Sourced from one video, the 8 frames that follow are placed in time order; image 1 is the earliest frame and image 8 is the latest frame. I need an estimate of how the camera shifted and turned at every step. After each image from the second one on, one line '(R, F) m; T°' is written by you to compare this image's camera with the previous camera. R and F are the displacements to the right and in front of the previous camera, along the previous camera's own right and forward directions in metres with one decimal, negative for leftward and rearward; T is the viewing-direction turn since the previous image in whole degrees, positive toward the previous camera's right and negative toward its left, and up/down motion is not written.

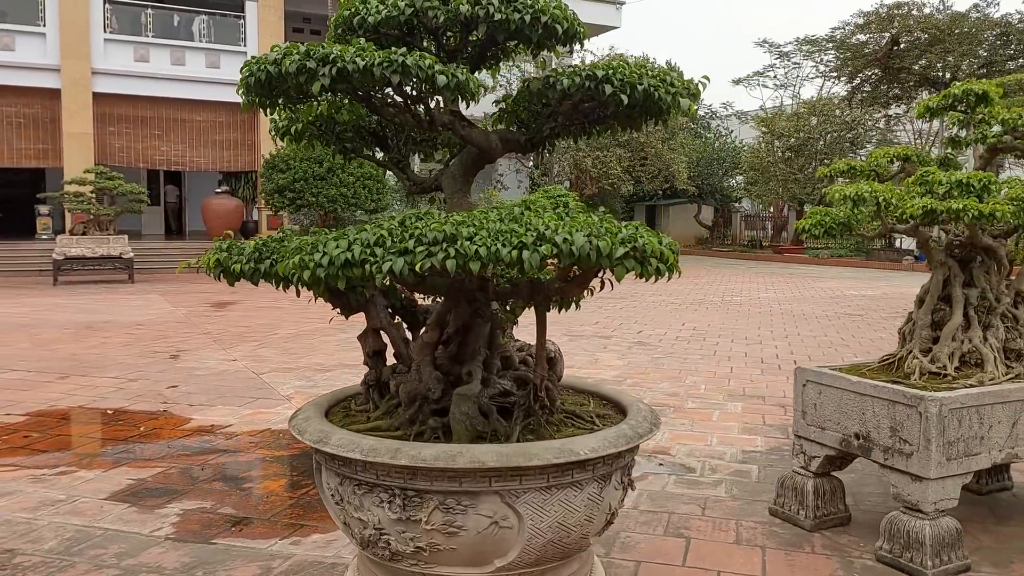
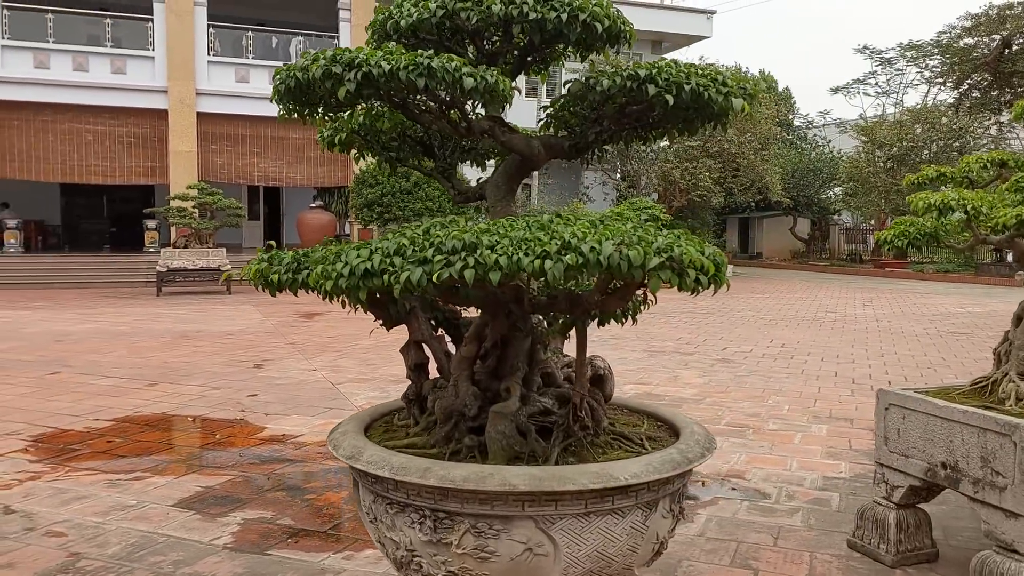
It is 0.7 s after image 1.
(+0.1, +0.1) m; -6°
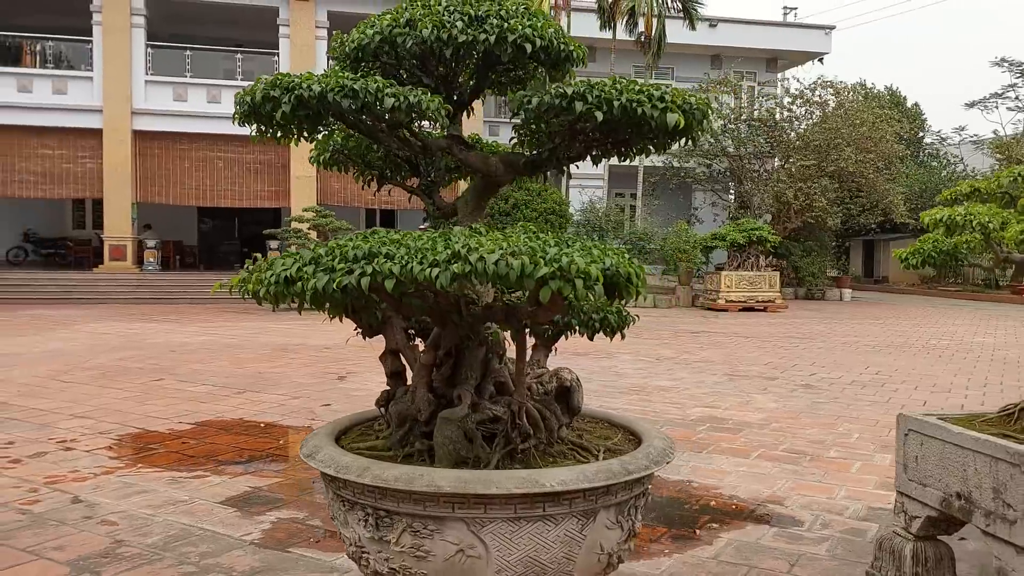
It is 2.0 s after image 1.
(+0.5, 0.0) m; -8°
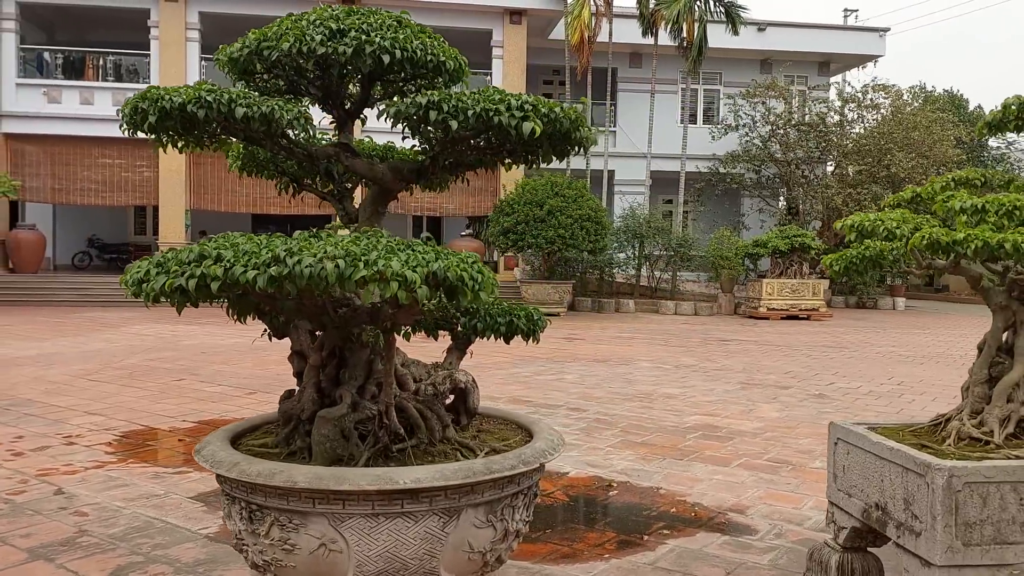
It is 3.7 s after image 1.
(+0.5, 0.0) m; -4°
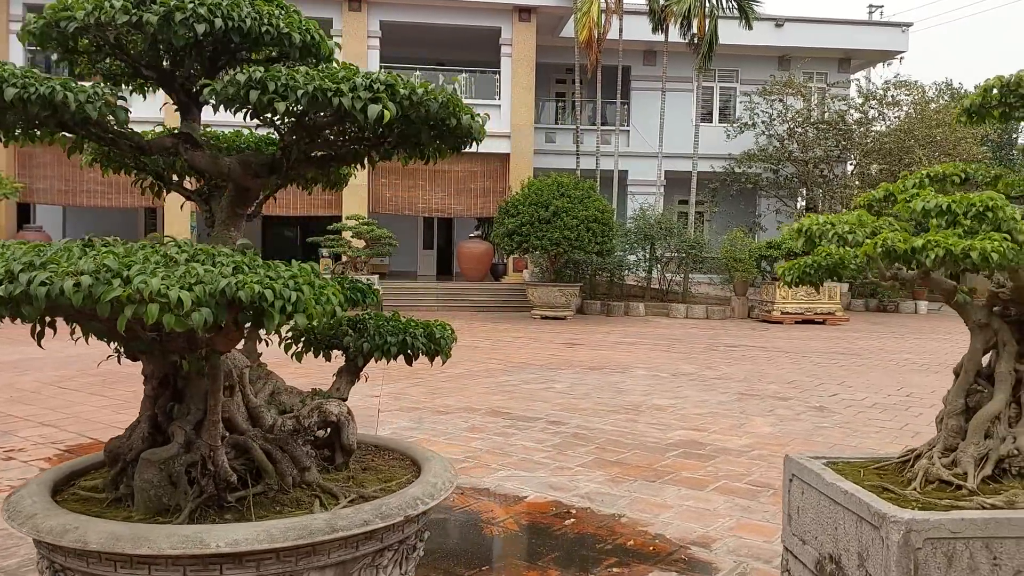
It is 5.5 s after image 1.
(+0.4, +0.4) m; -2°
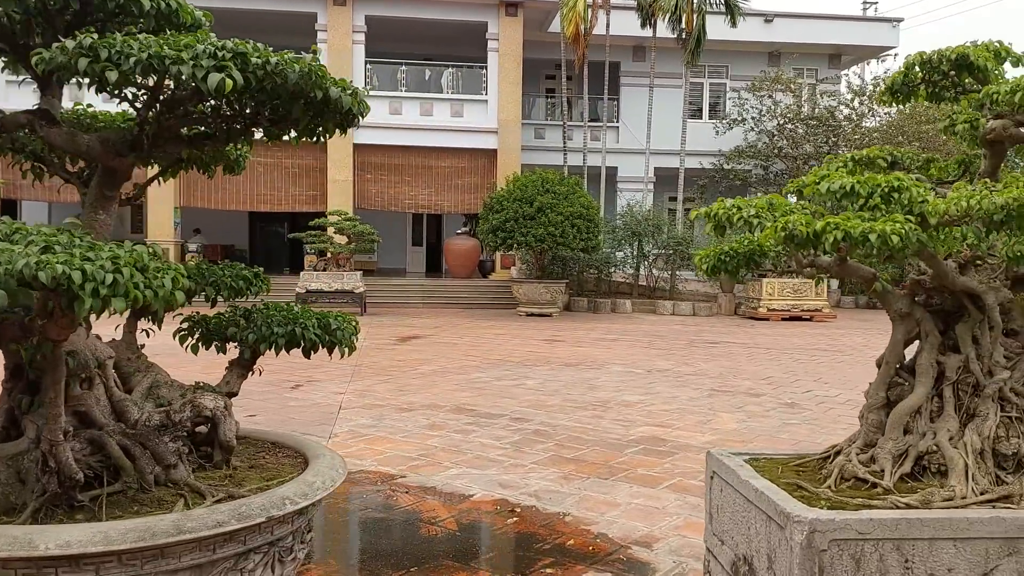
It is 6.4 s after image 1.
(+0.3, +0.1) m; 0°
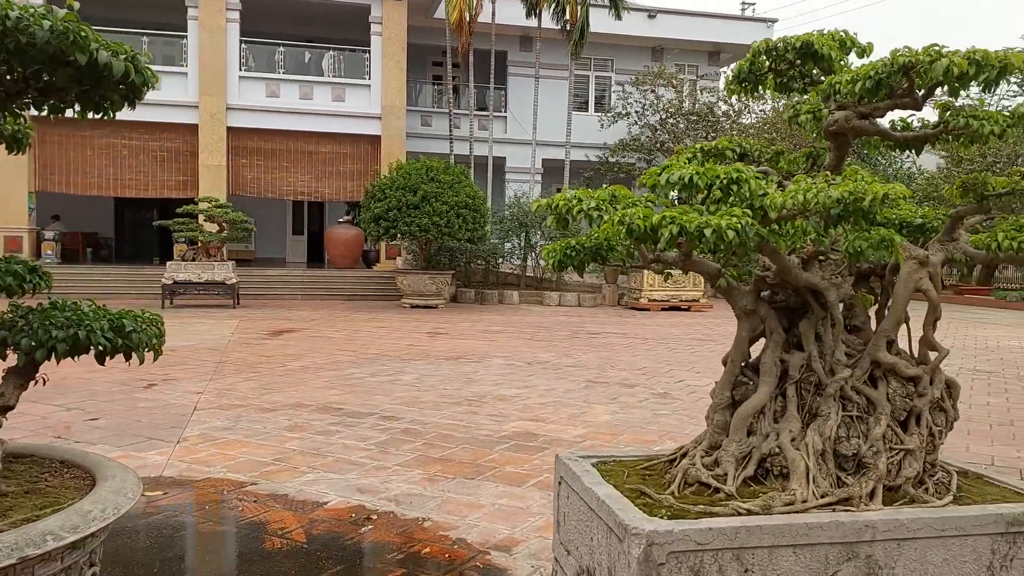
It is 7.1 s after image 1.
(+0.2, +0.2) m; +7°
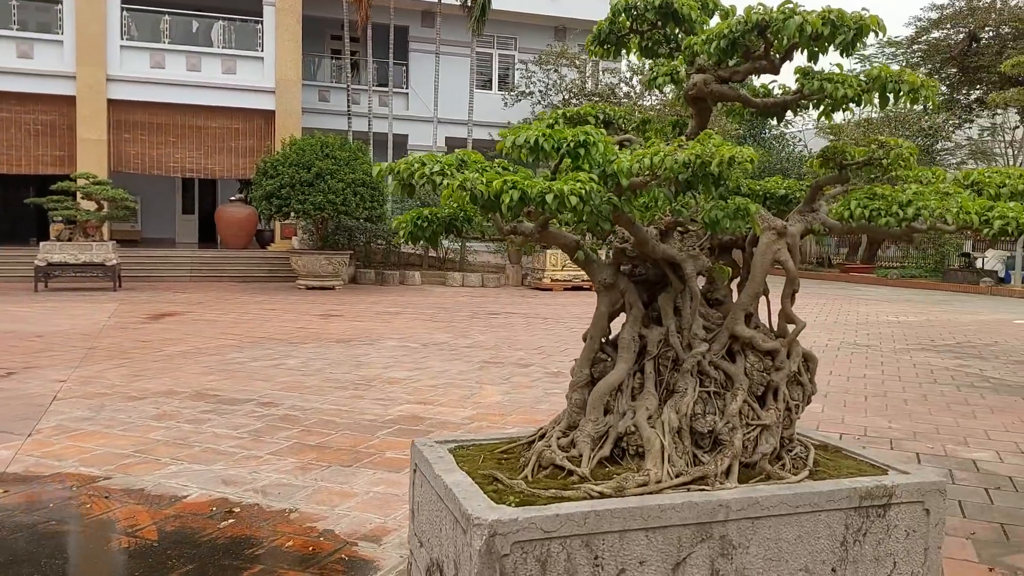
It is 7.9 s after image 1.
(+0.2, +0.1) m; +6°
